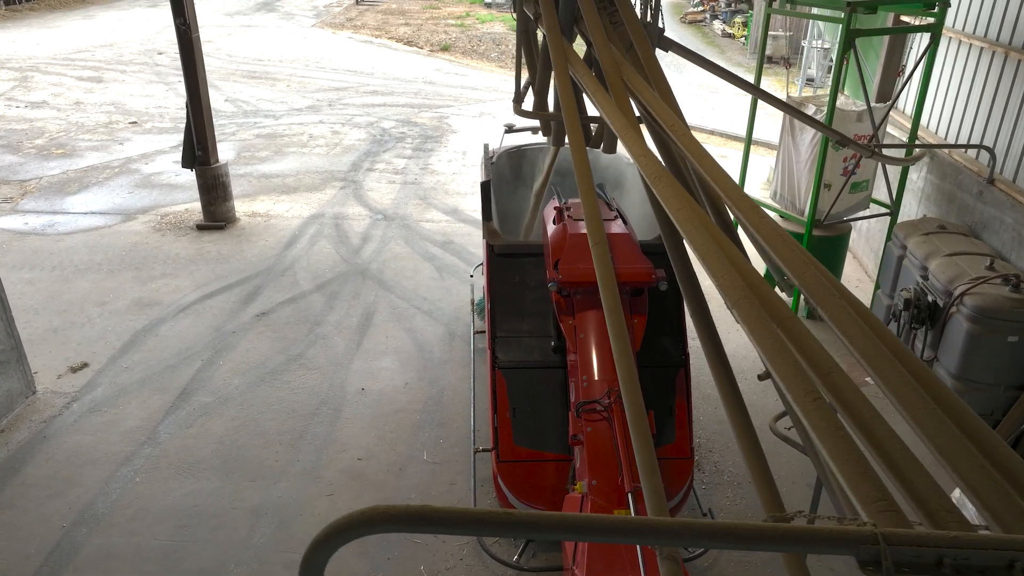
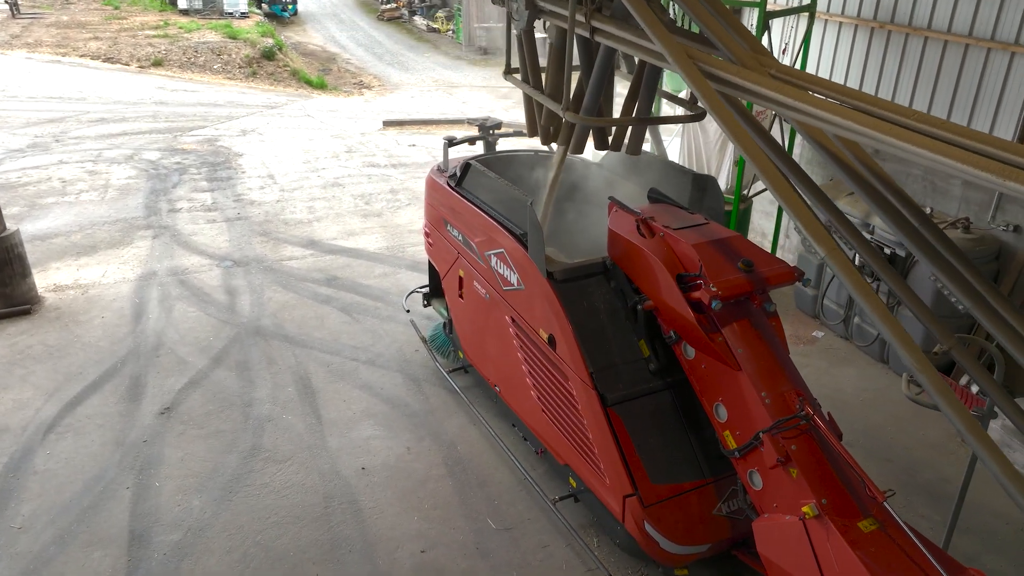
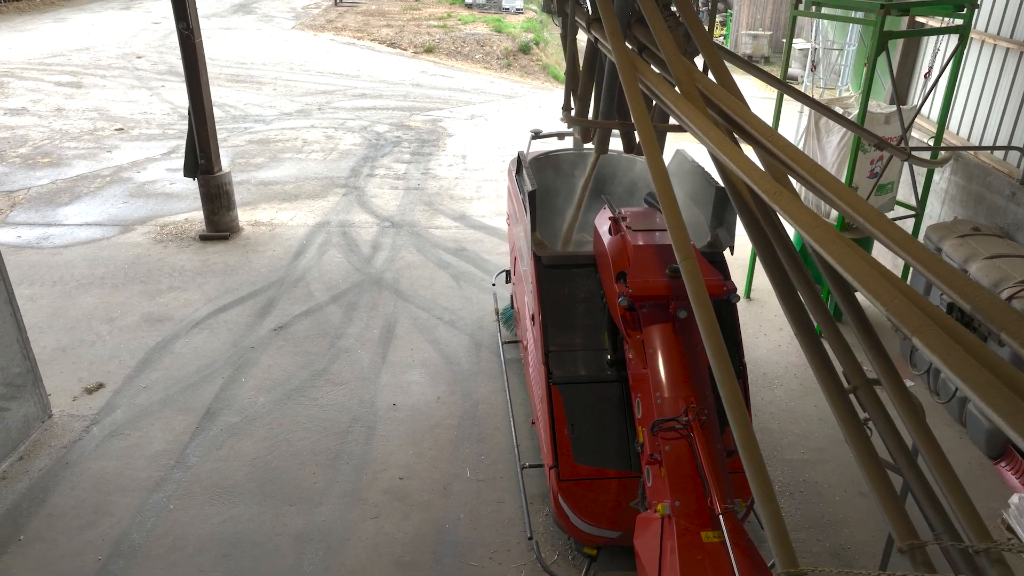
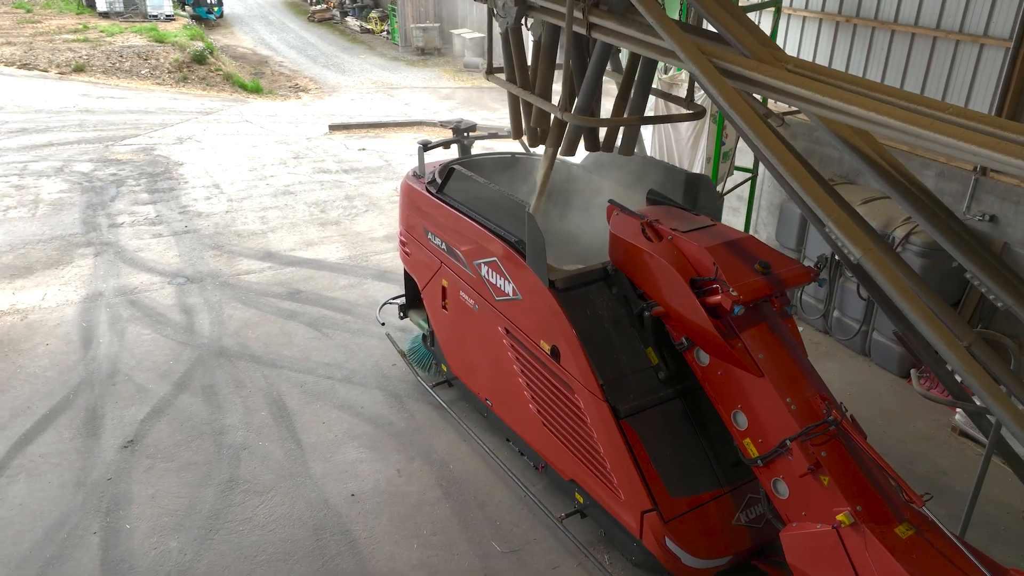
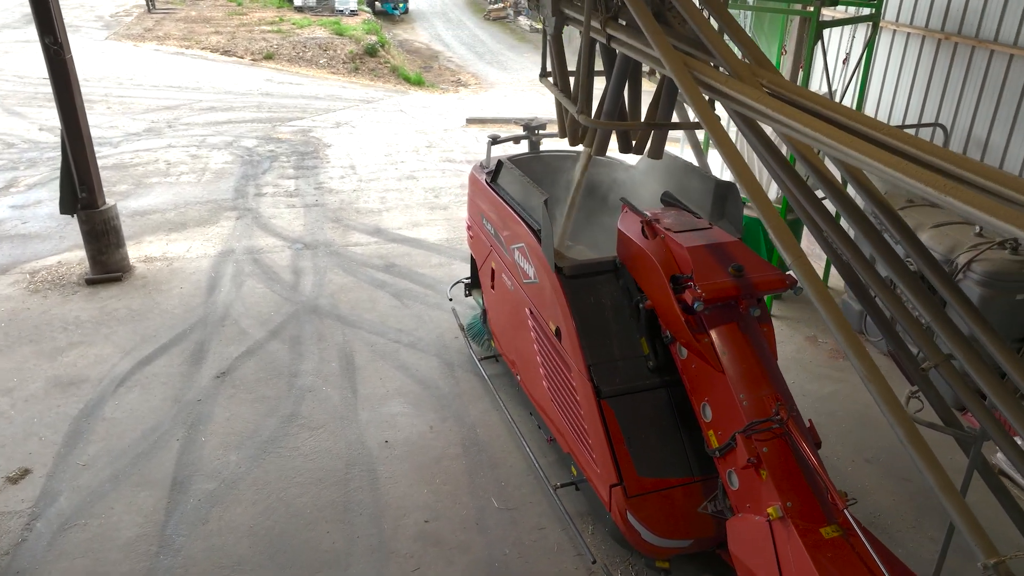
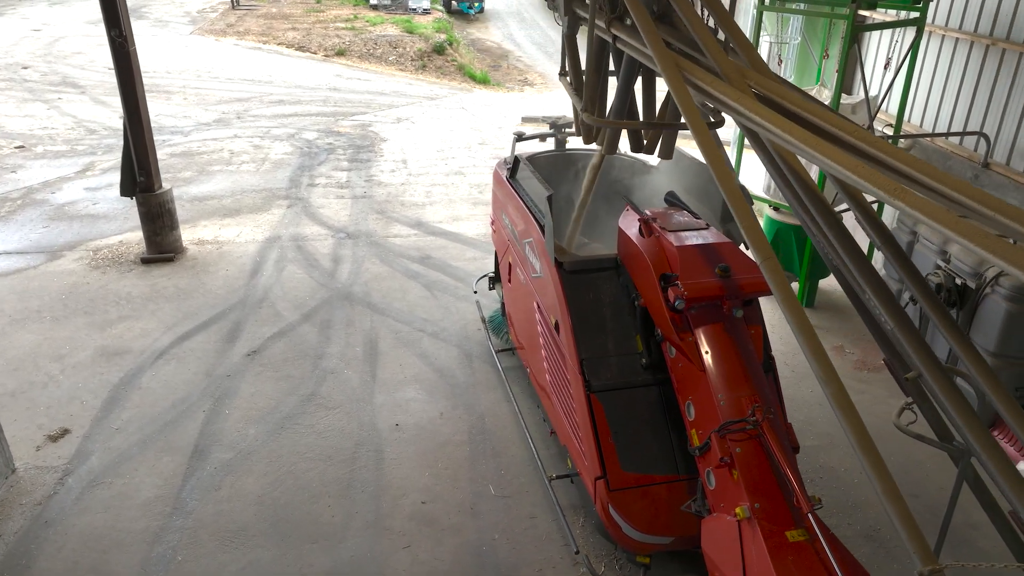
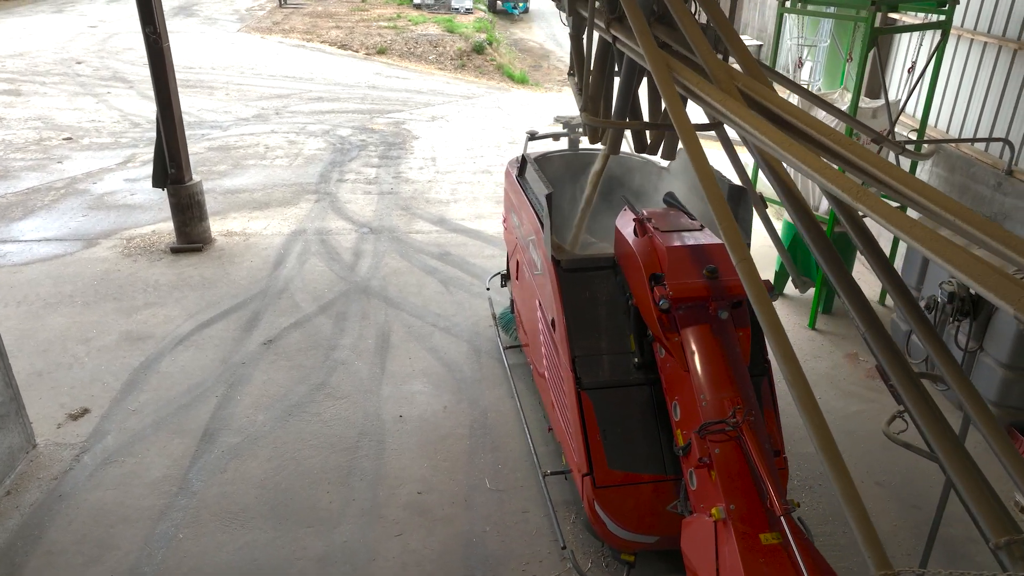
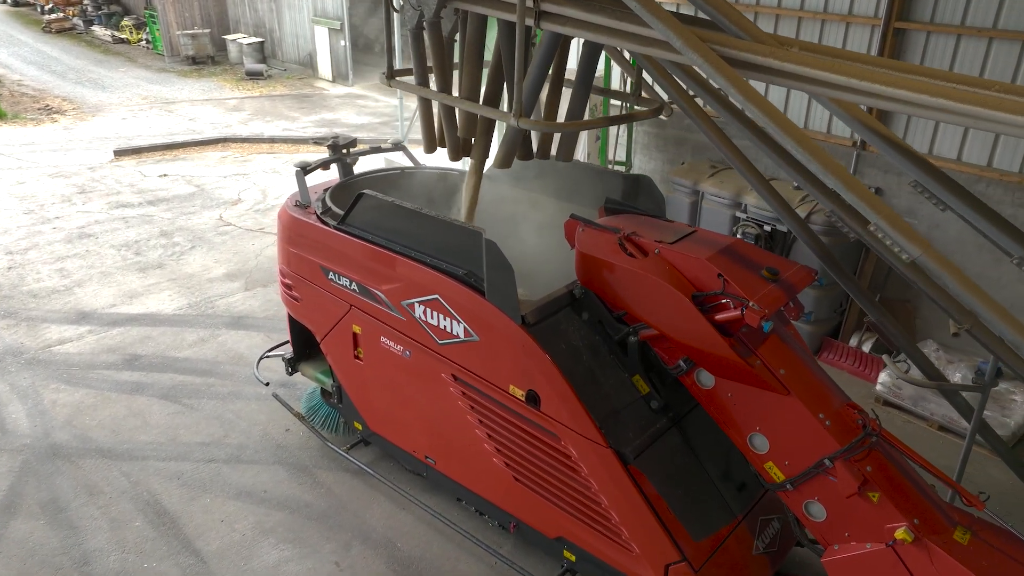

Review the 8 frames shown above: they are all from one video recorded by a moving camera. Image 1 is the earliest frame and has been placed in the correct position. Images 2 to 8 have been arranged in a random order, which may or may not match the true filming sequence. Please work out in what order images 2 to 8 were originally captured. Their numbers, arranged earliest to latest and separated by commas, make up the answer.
3, 7, 6, 5, 2, 4, 8
